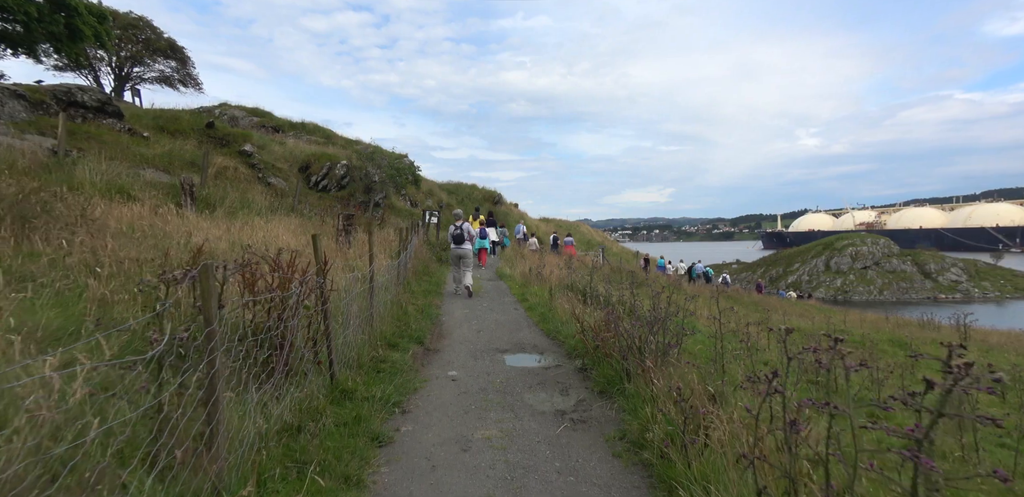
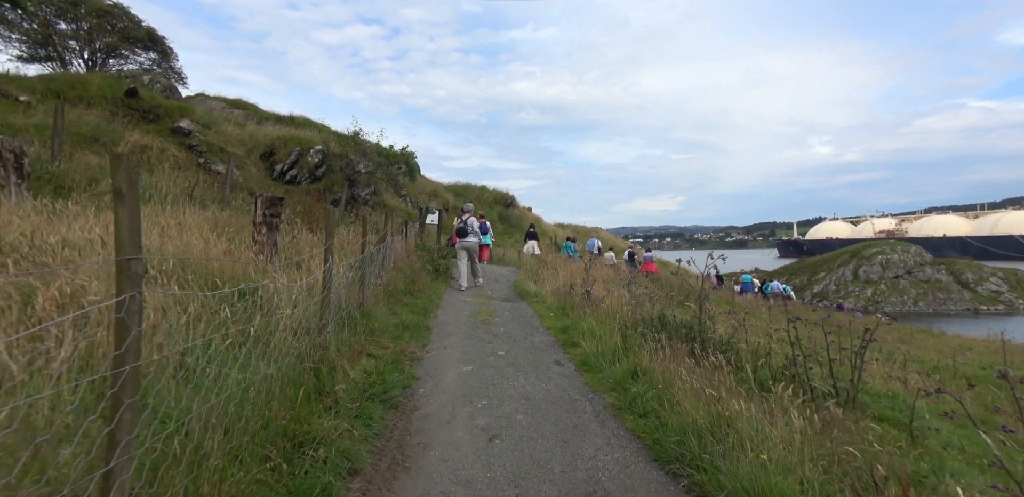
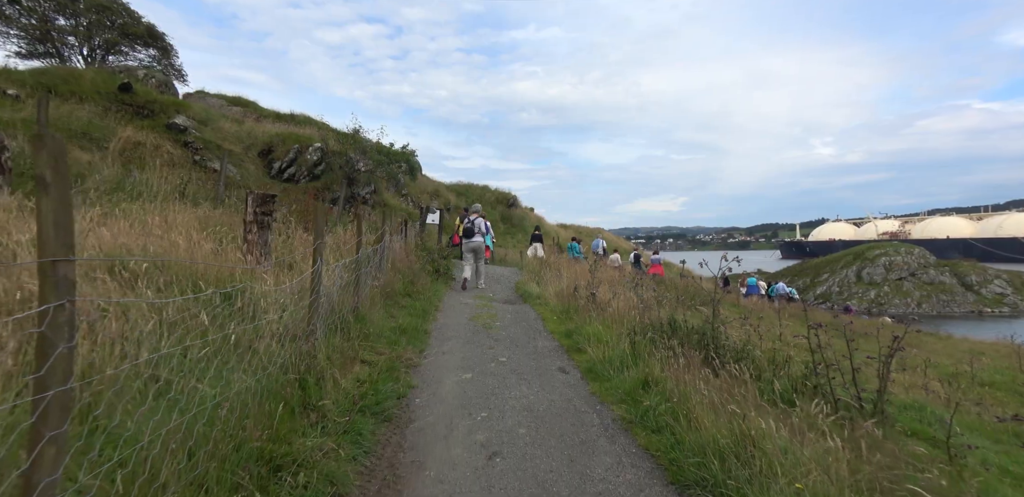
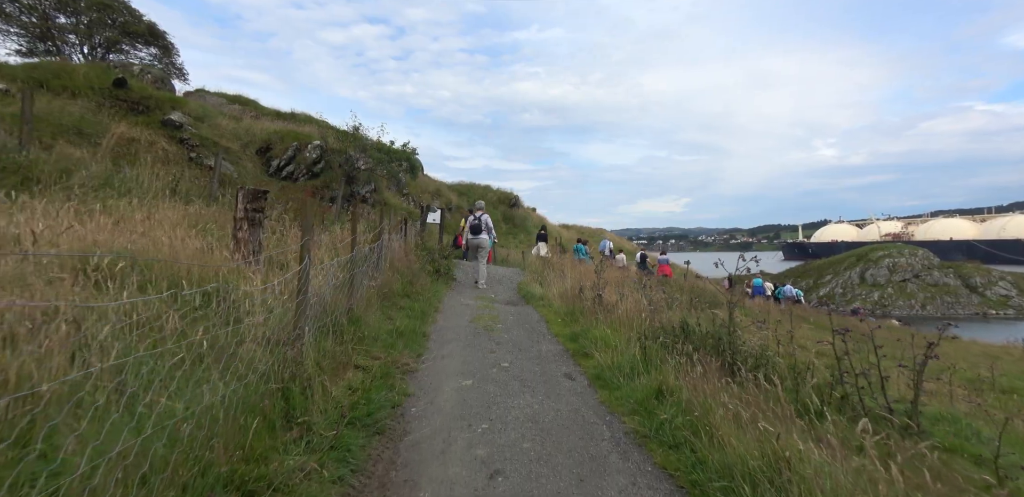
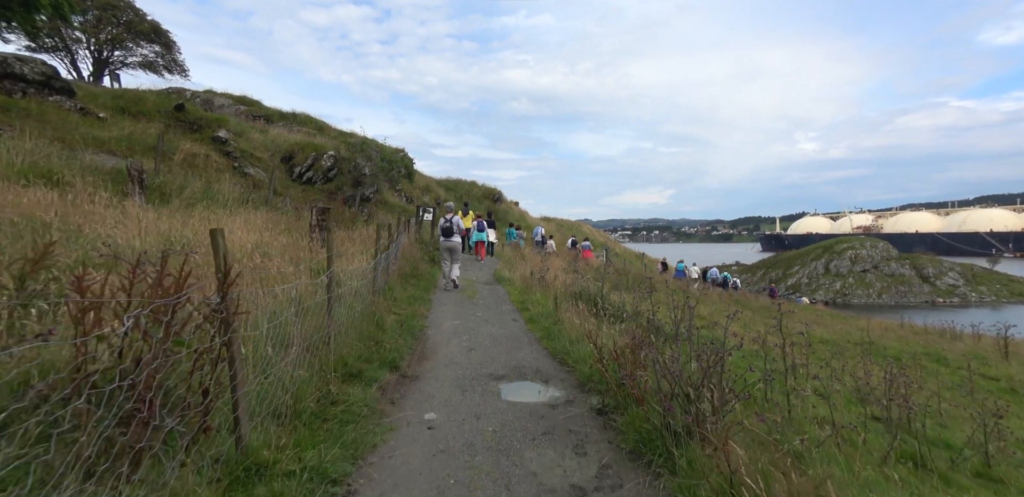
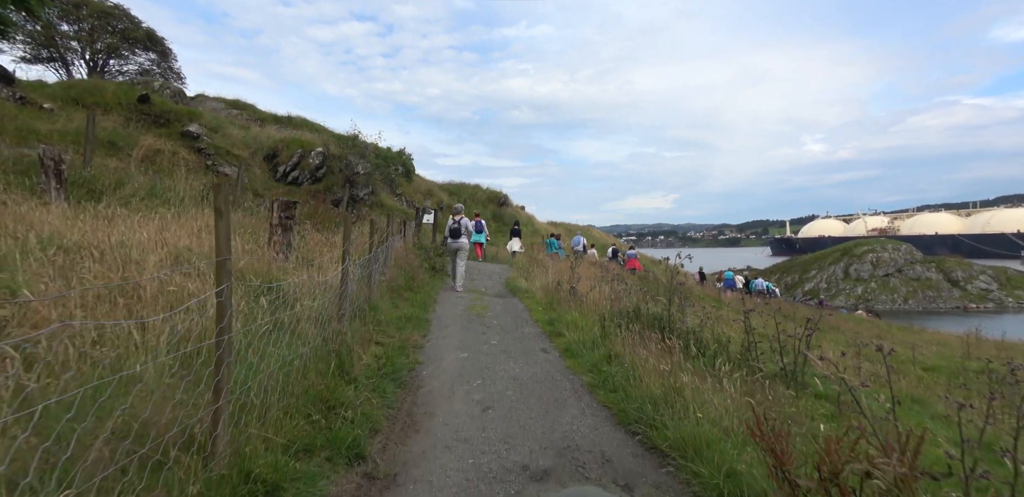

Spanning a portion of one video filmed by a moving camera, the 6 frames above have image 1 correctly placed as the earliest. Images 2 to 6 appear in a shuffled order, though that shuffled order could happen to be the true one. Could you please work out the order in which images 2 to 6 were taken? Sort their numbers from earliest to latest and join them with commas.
5, 6, 2, 3, 4
